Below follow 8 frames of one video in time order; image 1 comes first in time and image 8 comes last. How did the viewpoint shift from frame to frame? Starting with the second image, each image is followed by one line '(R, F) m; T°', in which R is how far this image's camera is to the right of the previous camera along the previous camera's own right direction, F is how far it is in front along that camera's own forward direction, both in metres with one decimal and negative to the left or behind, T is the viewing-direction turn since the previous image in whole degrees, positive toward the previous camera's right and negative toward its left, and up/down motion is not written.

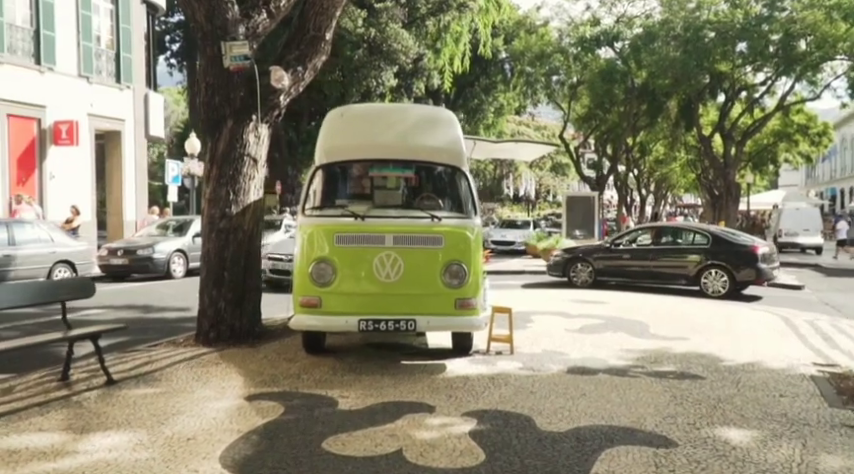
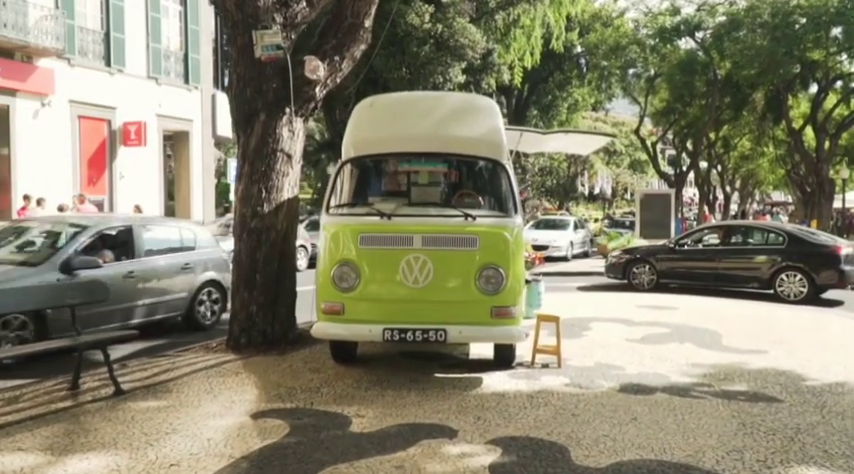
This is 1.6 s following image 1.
(+0.4, +0.8) m; -6°
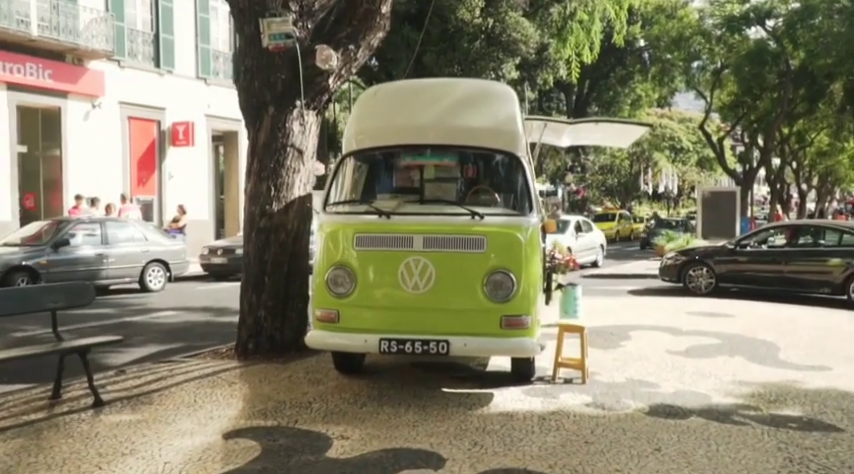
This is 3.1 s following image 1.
(+0.5, +0.7) m; -5°
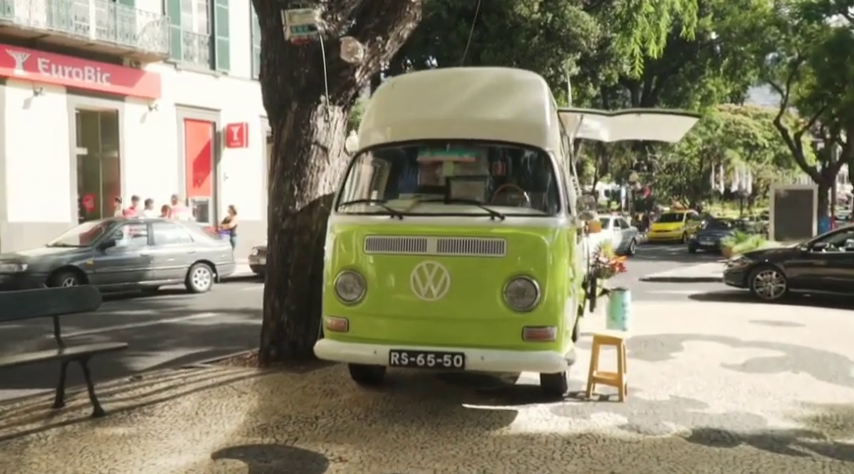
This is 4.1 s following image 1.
(+0.4, +0.6) m; -5°
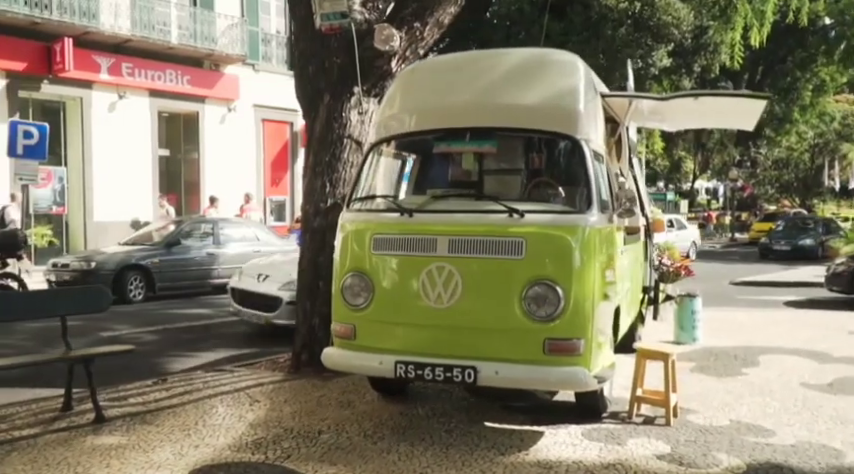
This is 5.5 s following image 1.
(+0.6, +0.6) m; -7°
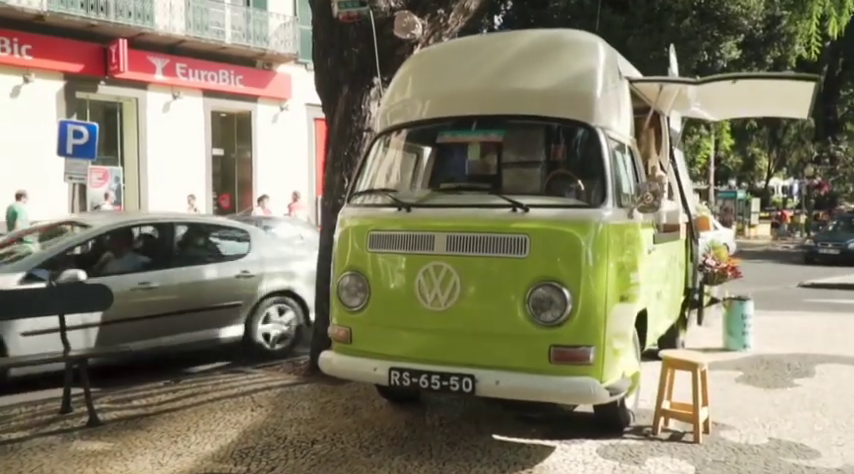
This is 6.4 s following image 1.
(+0.4, +0.4) m; -5°
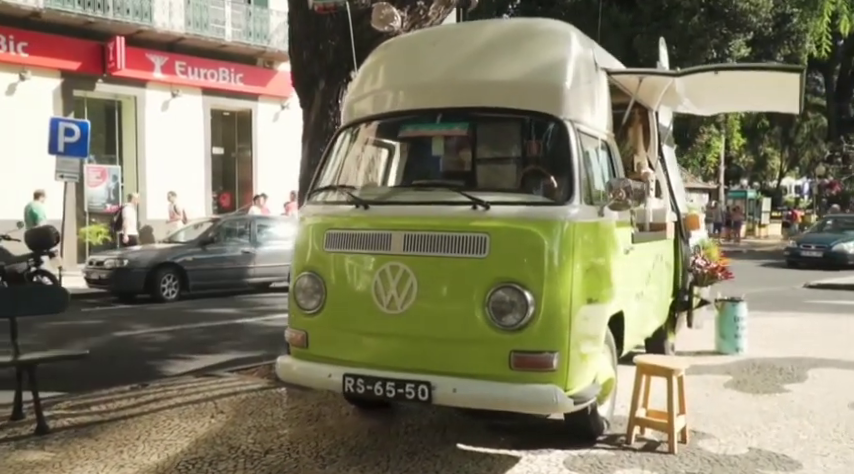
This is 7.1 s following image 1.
(+0.3, +0.3) m; -1°
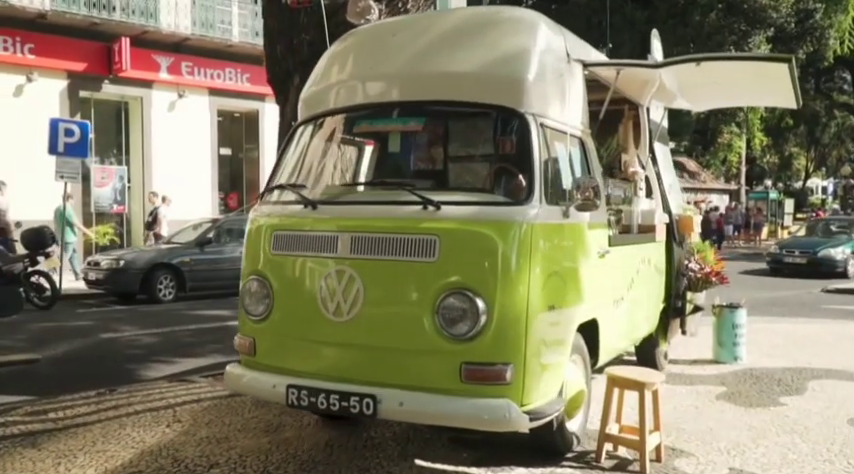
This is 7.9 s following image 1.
(+0.4, +0.3) m; -2°
